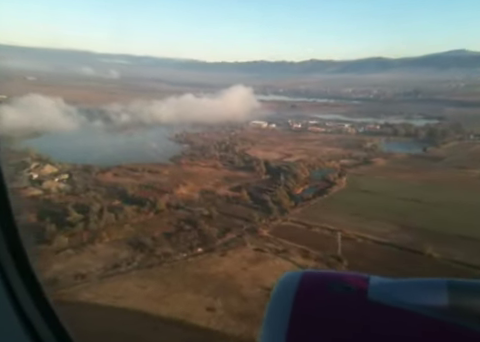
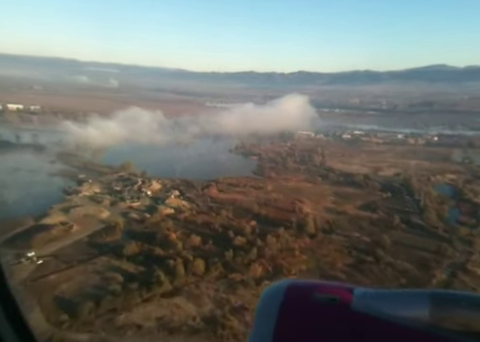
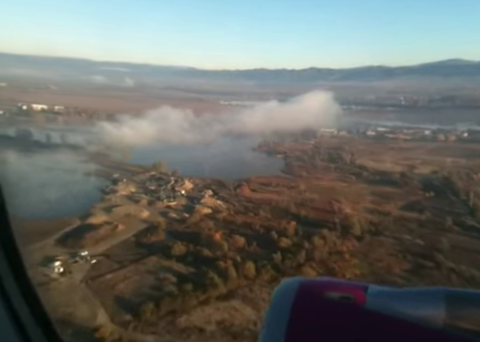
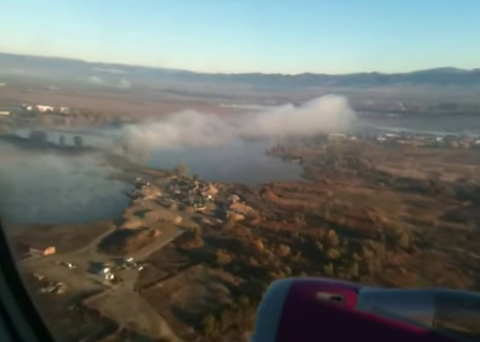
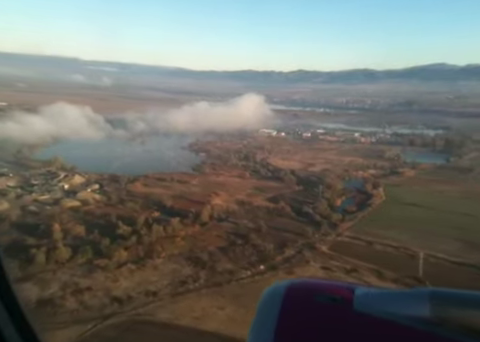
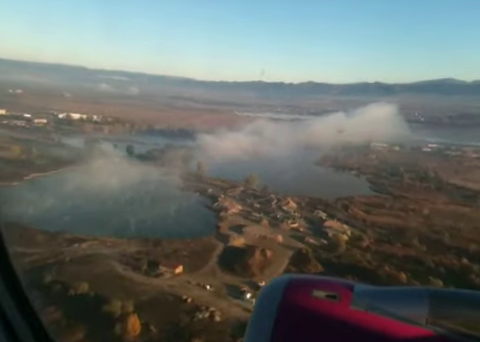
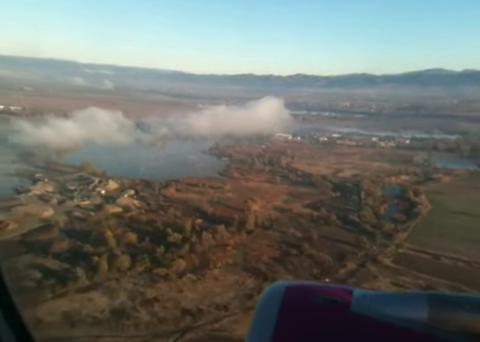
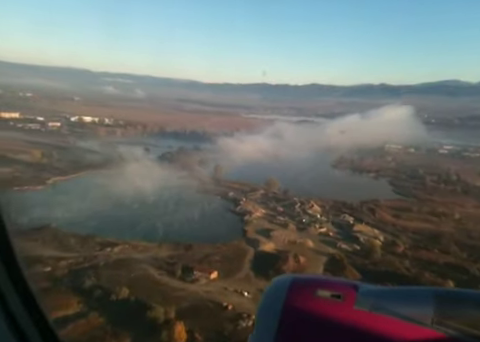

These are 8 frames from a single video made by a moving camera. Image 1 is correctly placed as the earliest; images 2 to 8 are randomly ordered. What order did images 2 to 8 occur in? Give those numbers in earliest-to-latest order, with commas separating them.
5, 7, 2, 3, 4, 6, 8
